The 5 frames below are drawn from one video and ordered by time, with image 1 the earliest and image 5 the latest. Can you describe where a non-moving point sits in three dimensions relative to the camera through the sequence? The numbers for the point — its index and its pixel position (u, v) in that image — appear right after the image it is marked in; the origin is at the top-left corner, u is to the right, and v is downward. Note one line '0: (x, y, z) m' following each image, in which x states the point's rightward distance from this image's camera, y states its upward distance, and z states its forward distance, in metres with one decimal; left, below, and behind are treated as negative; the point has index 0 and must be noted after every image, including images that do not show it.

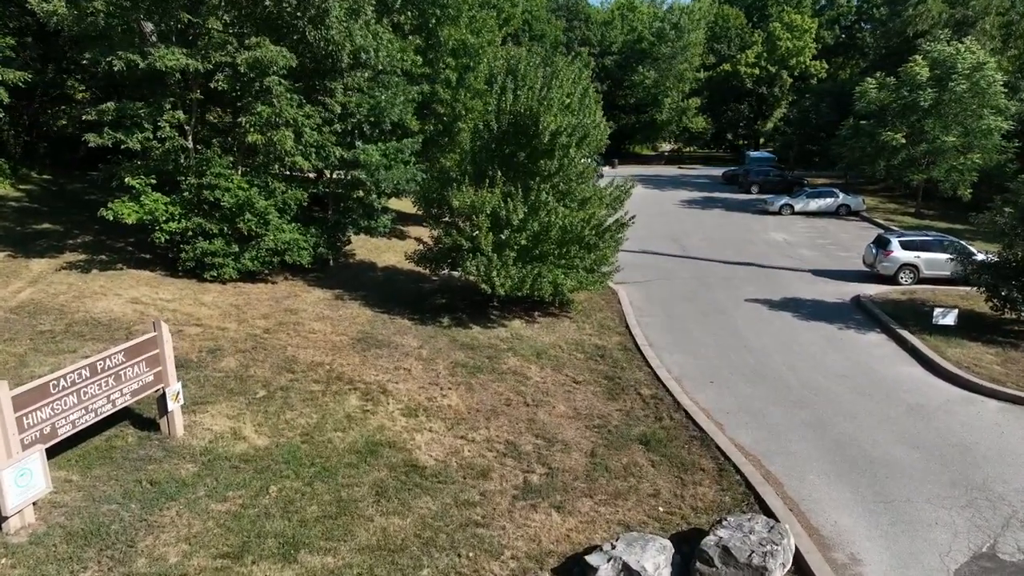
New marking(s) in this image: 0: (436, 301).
0: (-1.0, -0.2, +16.7) m
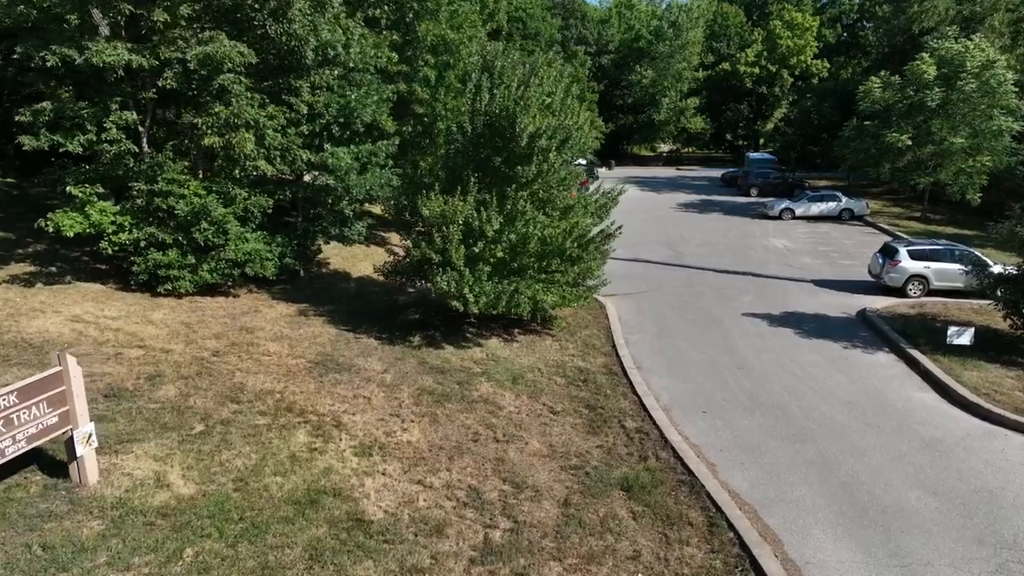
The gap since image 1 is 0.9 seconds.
0: (-1.3, -0.3, +15.4) m
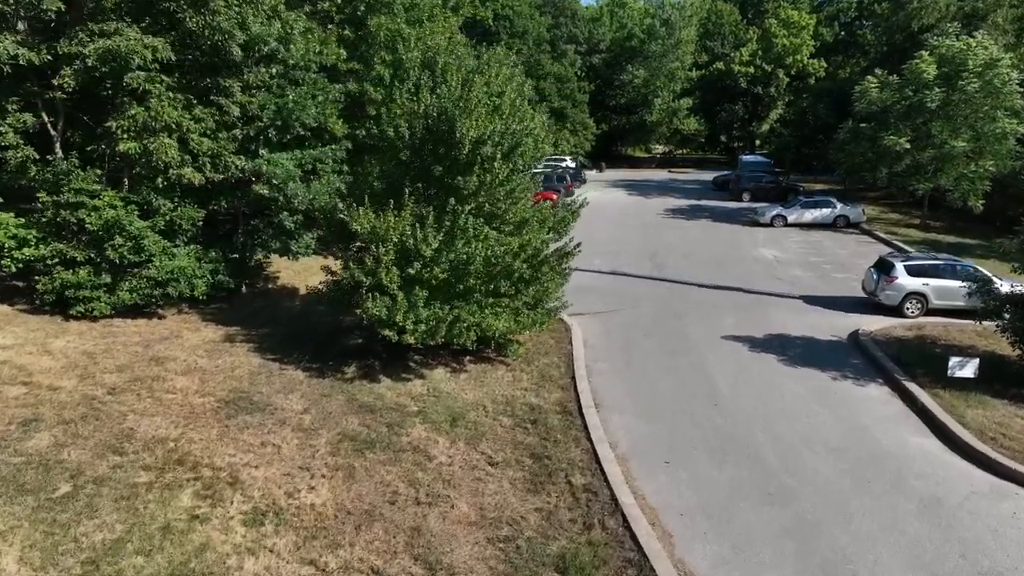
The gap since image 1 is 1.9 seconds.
0: (-1.8, -0.6, +13.9) m
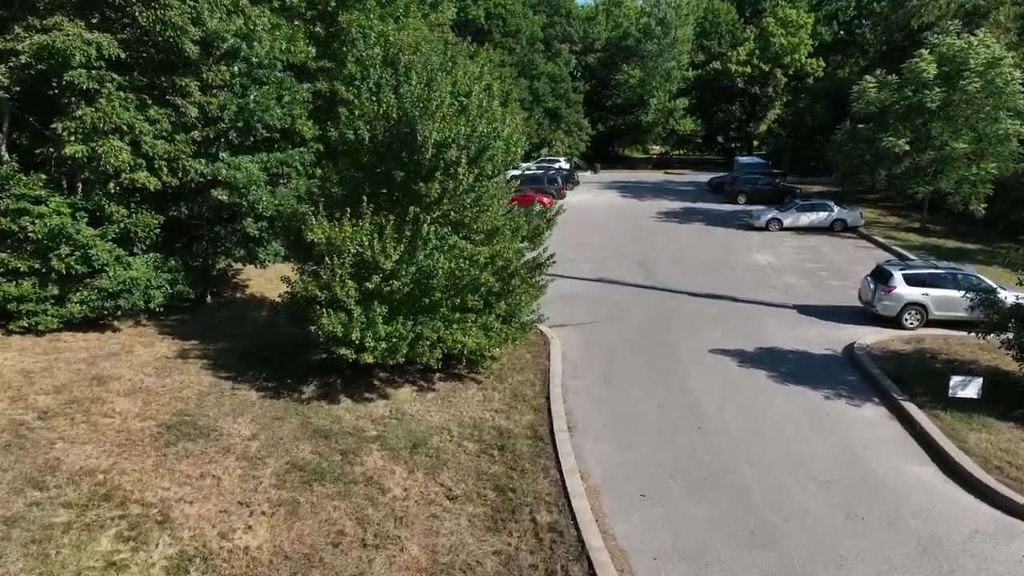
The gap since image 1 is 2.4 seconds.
0: (-2.1, -0.7, +13.0) m
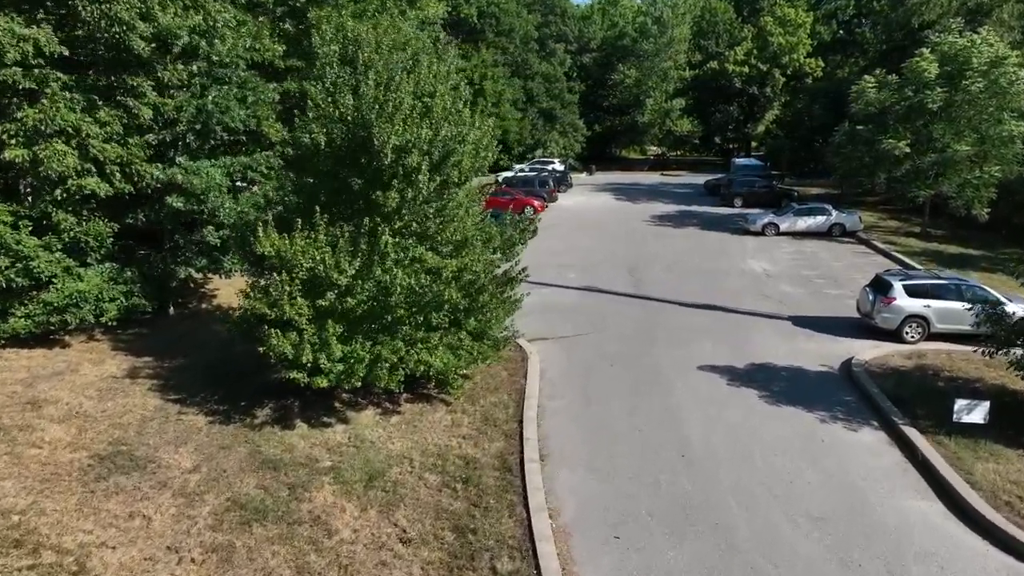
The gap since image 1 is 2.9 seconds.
0: (-2.4, -0.9, +12.2) m
